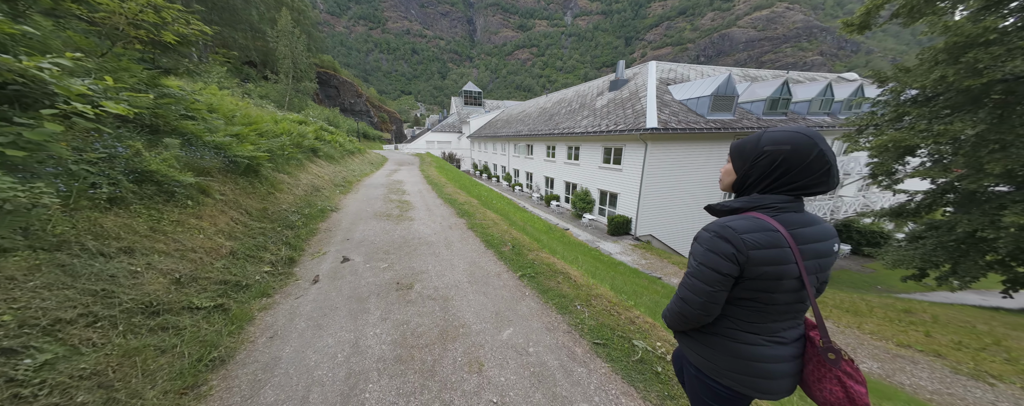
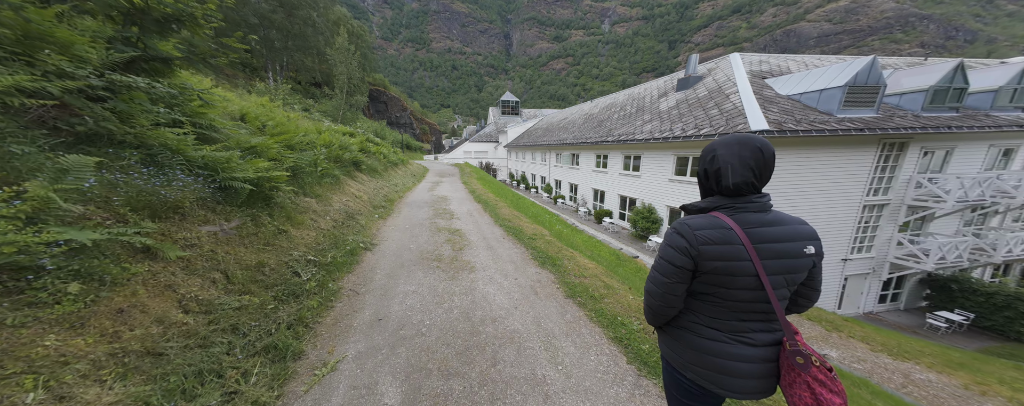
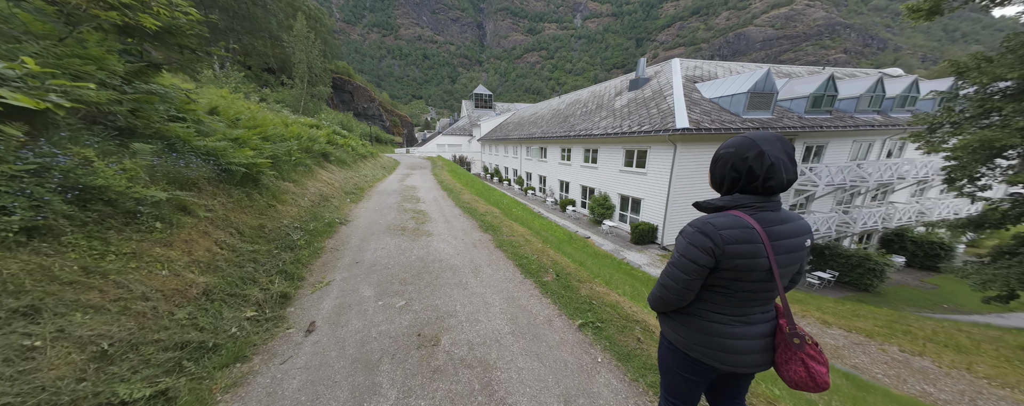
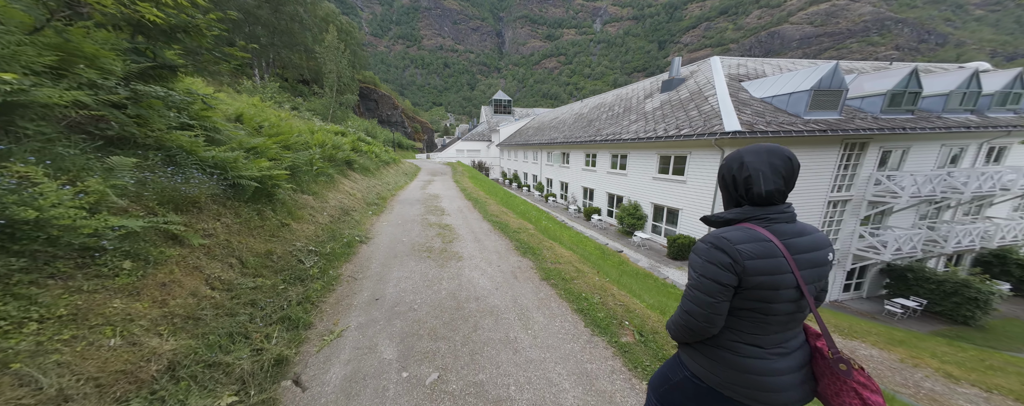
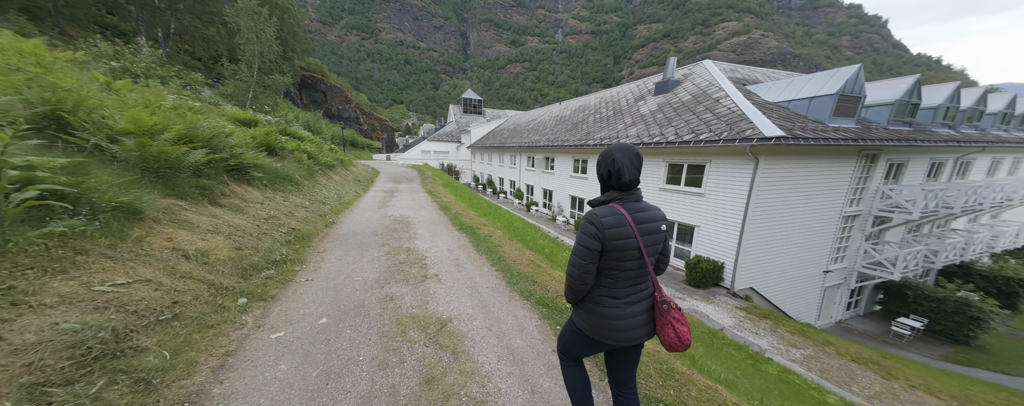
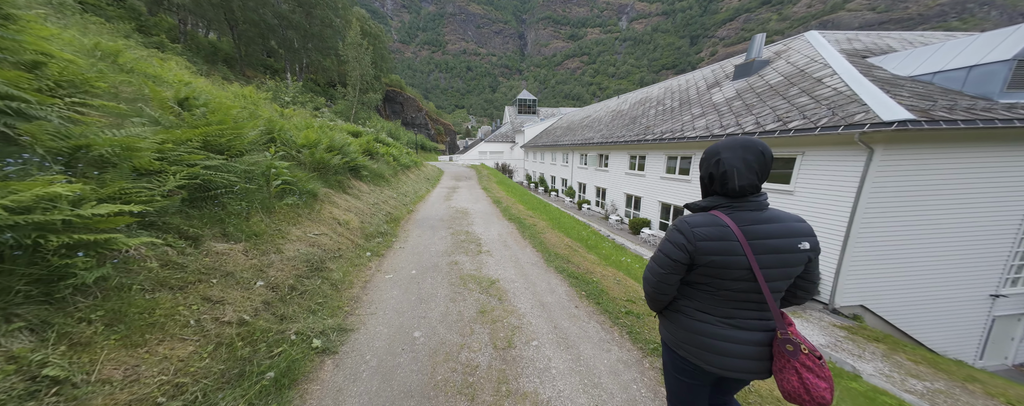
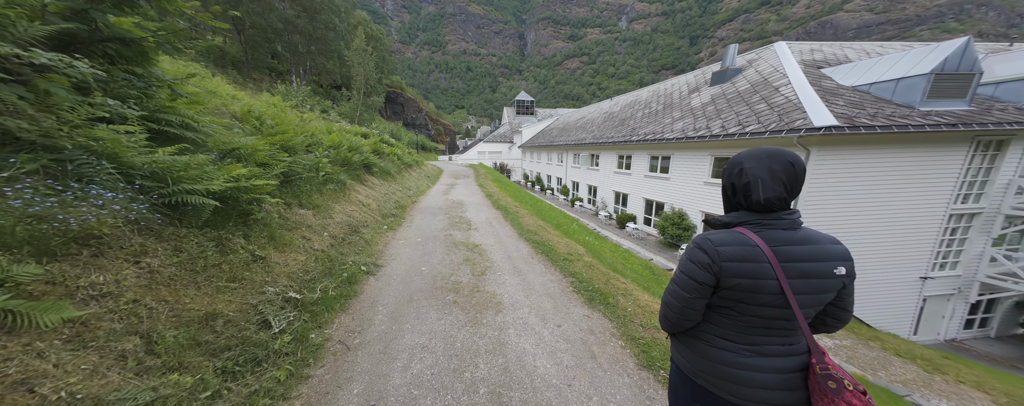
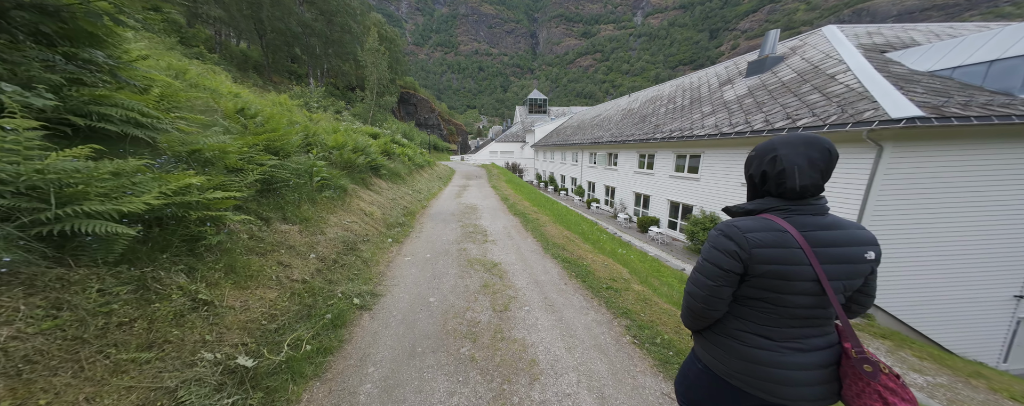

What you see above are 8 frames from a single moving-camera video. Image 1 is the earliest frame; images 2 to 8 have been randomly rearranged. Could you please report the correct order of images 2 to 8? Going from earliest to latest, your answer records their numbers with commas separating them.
3, 4, 2, 7, 8, 6, 5
